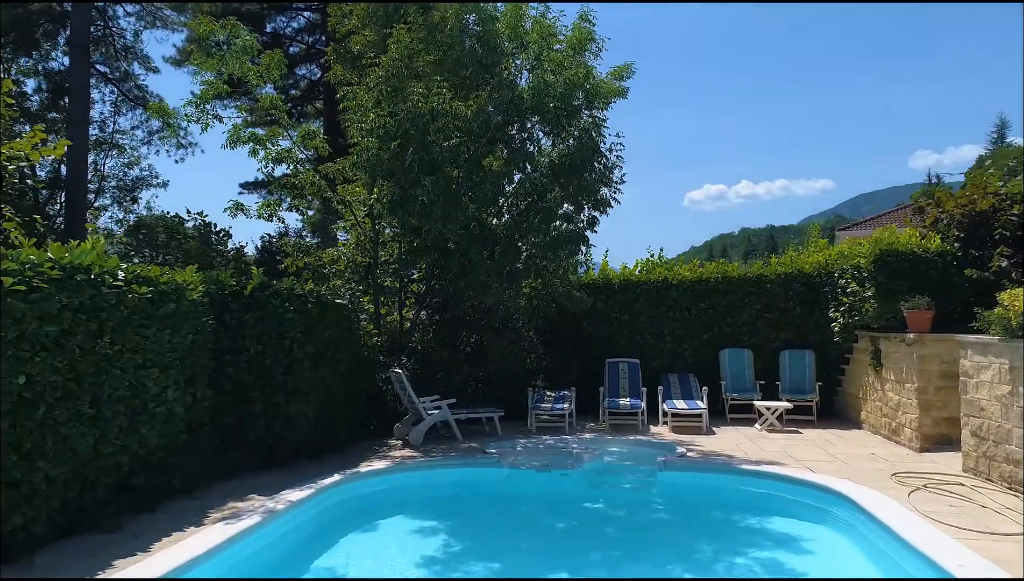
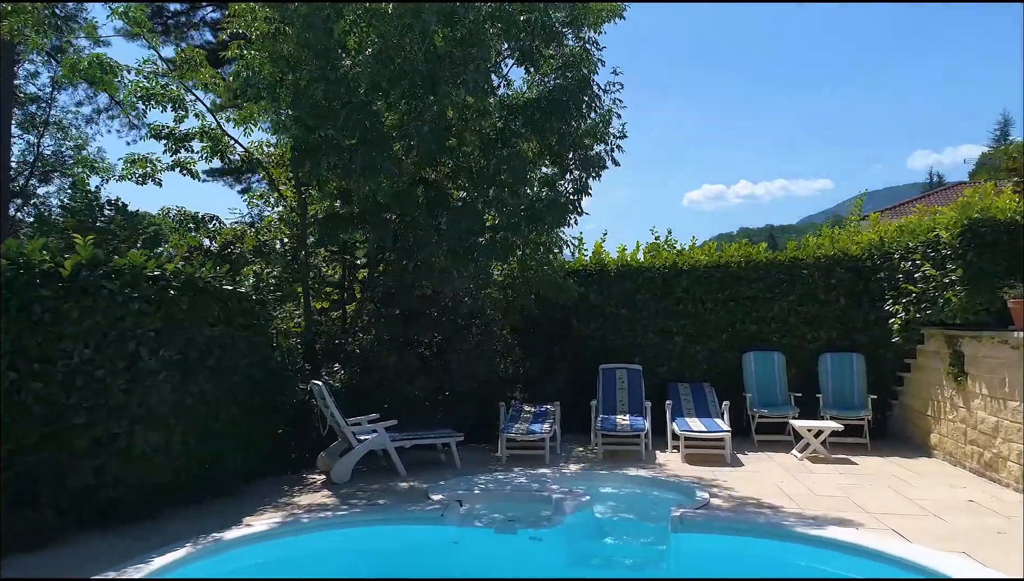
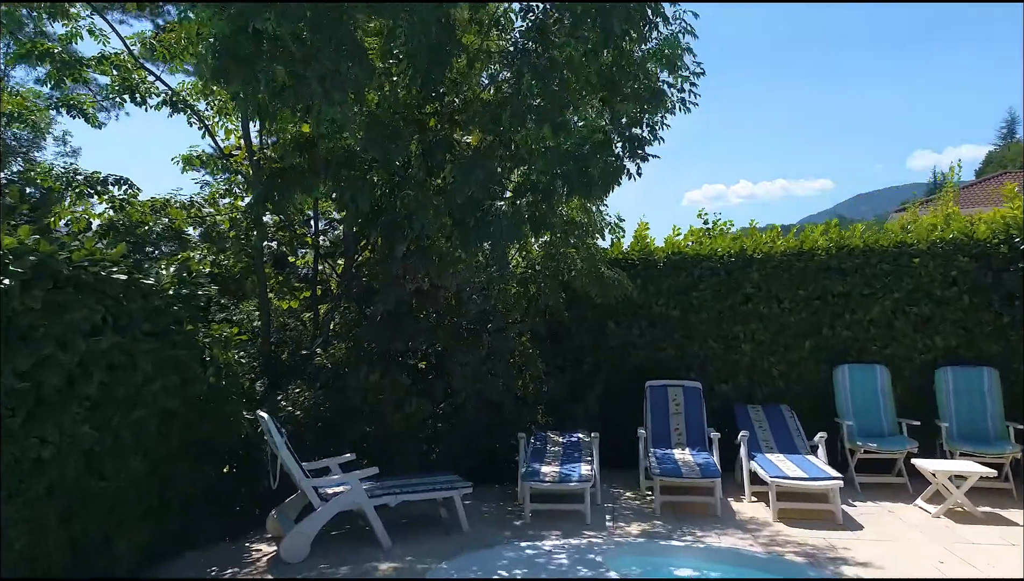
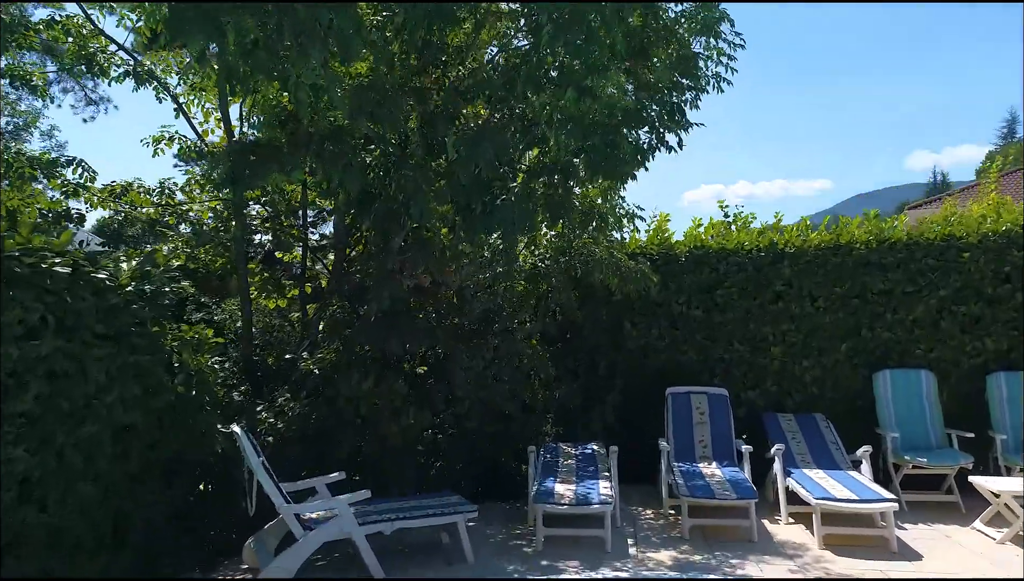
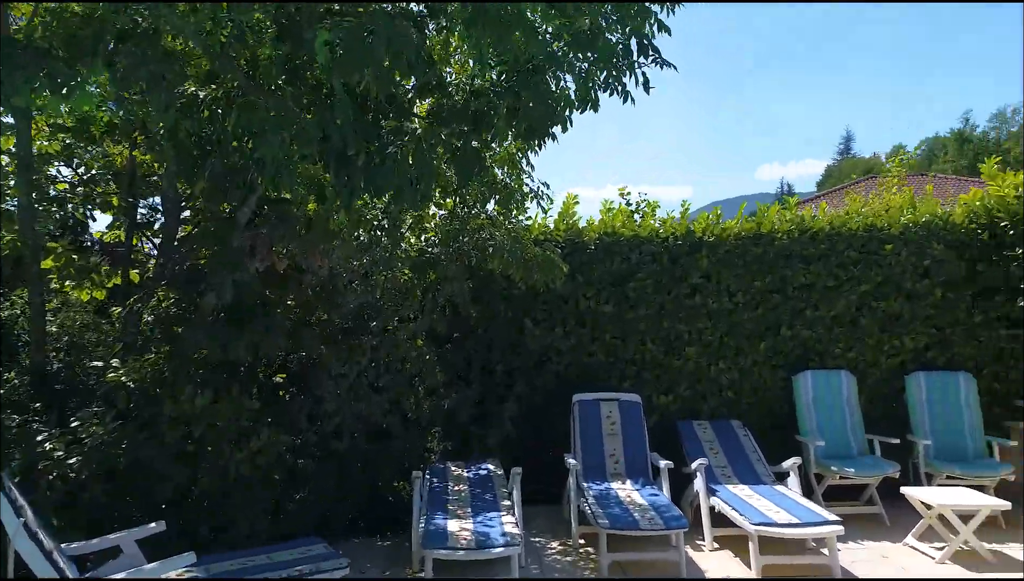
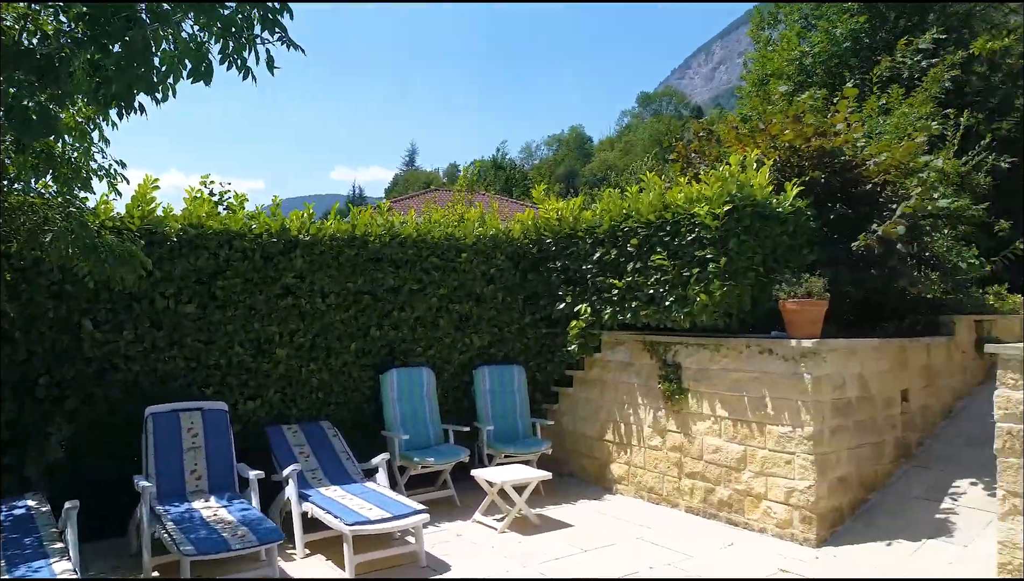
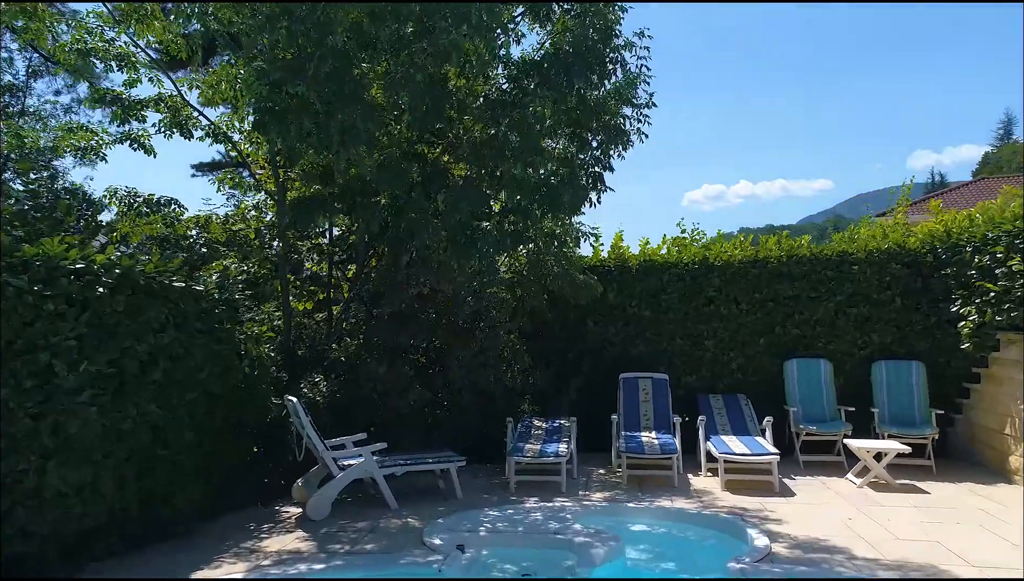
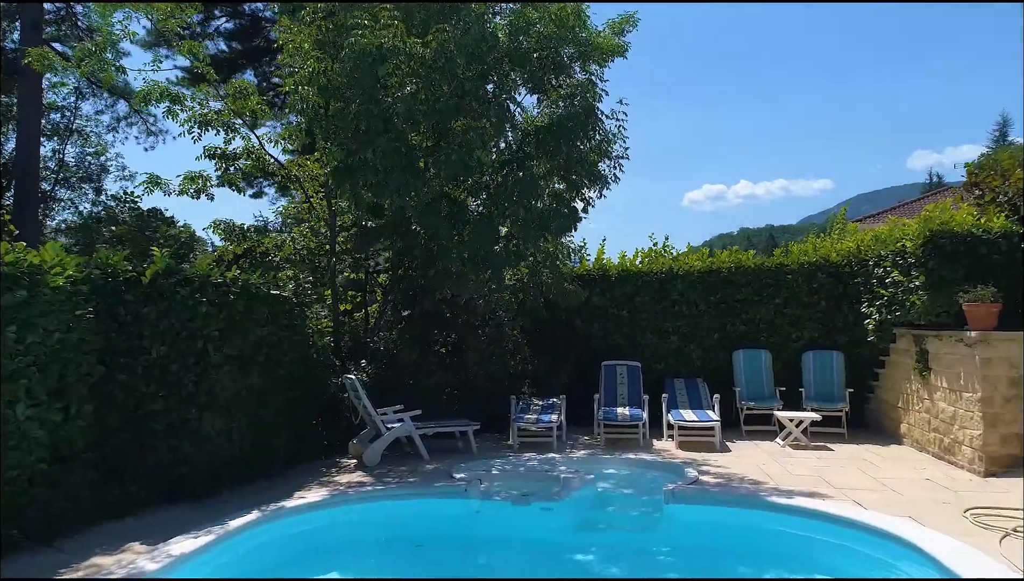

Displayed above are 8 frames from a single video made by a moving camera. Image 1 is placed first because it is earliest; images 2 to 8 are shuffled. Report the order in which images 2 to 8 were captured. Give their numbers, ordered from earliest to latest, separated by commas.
8, 2, 7, 3, 4, 5, 6
